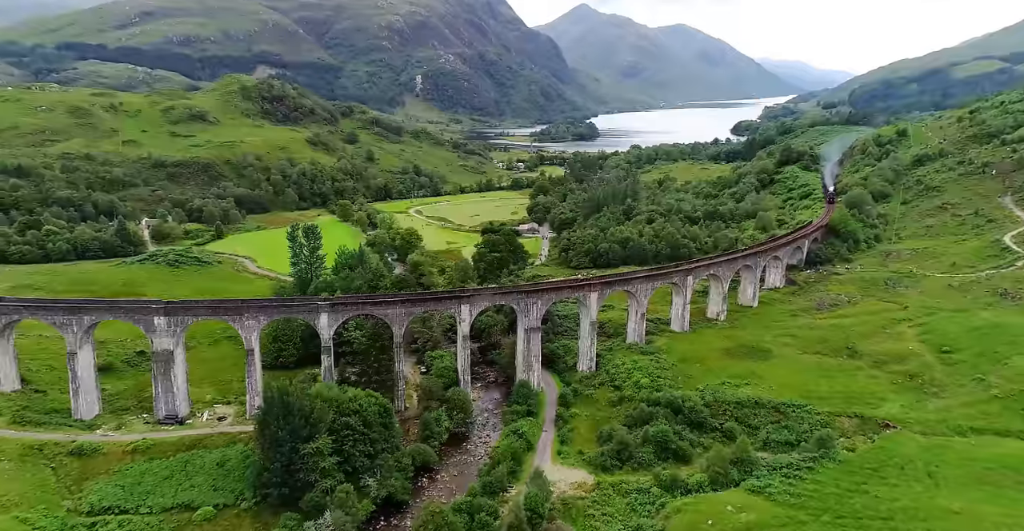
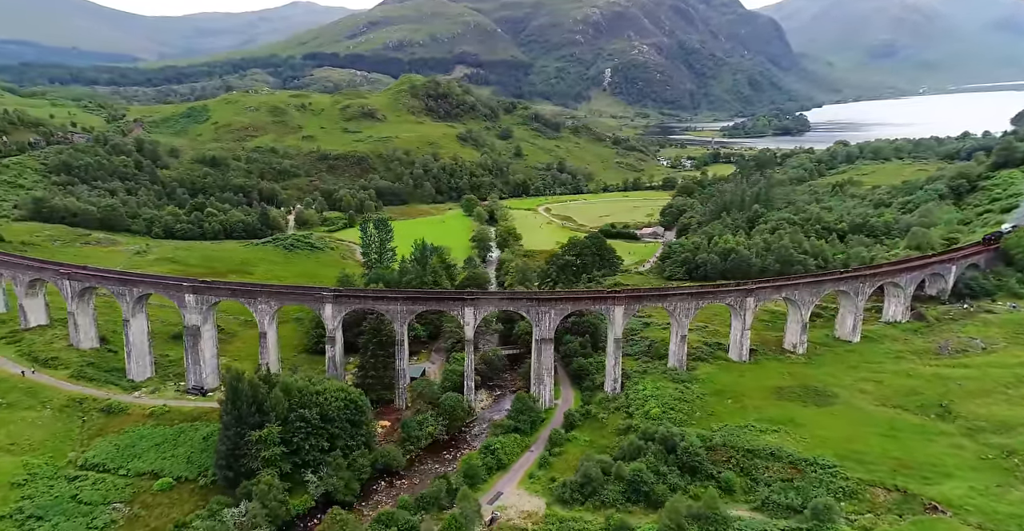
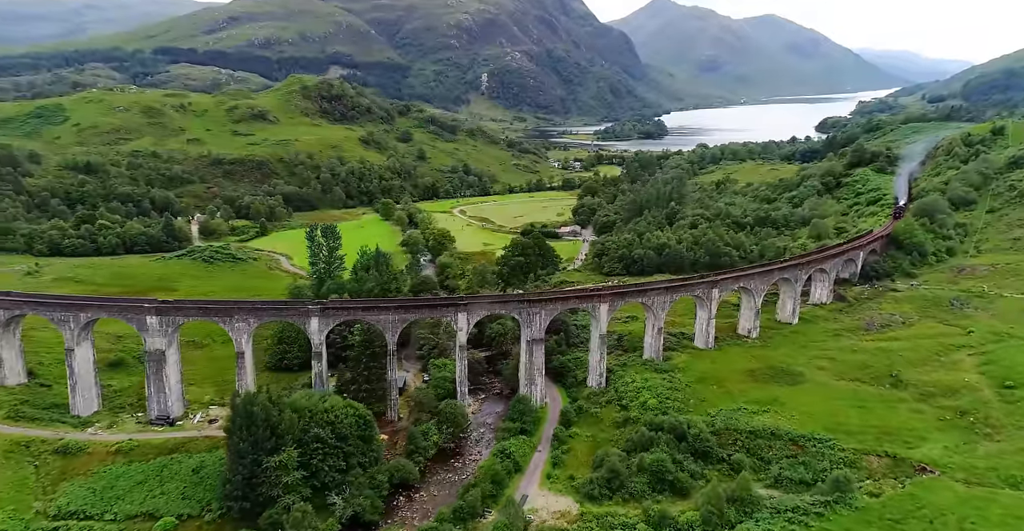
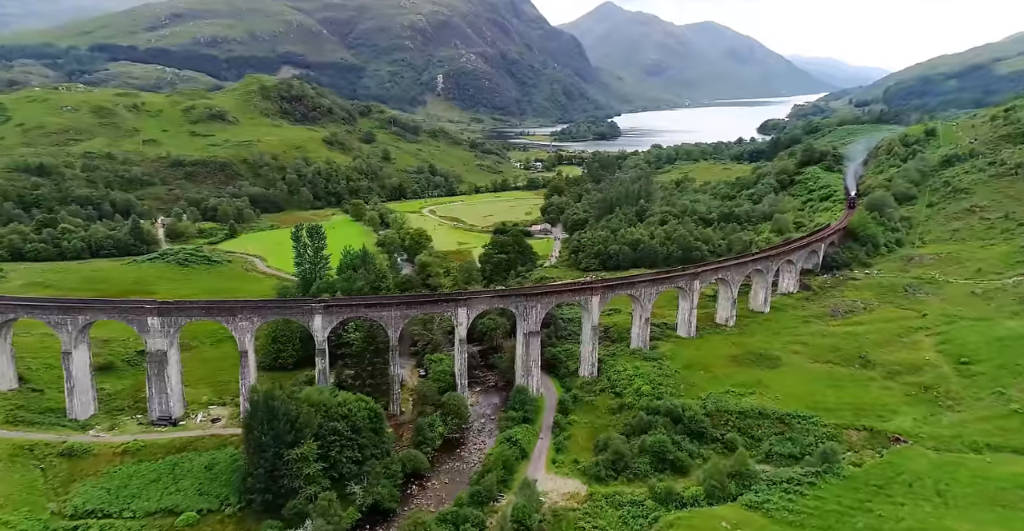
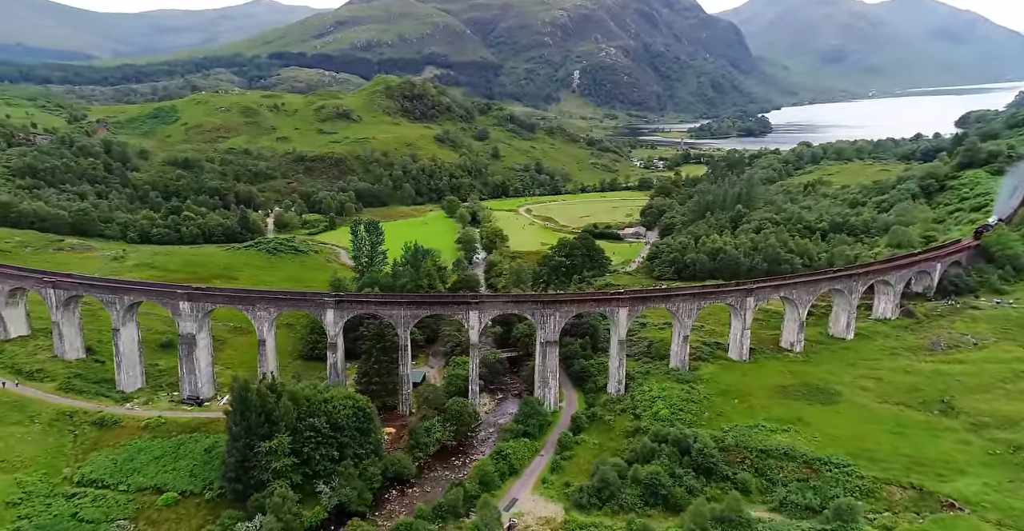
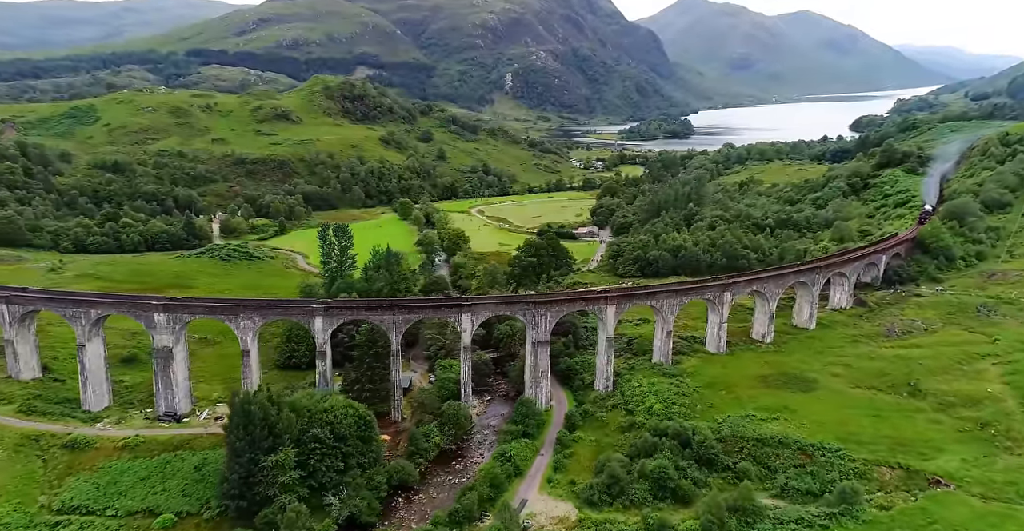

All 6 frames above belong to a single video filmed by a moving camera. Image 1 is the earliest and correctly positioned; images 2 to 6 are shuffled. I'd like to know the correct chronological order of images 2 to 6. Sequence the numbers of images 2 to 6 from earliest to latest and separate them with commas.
4, 3, 6, 5, 2
